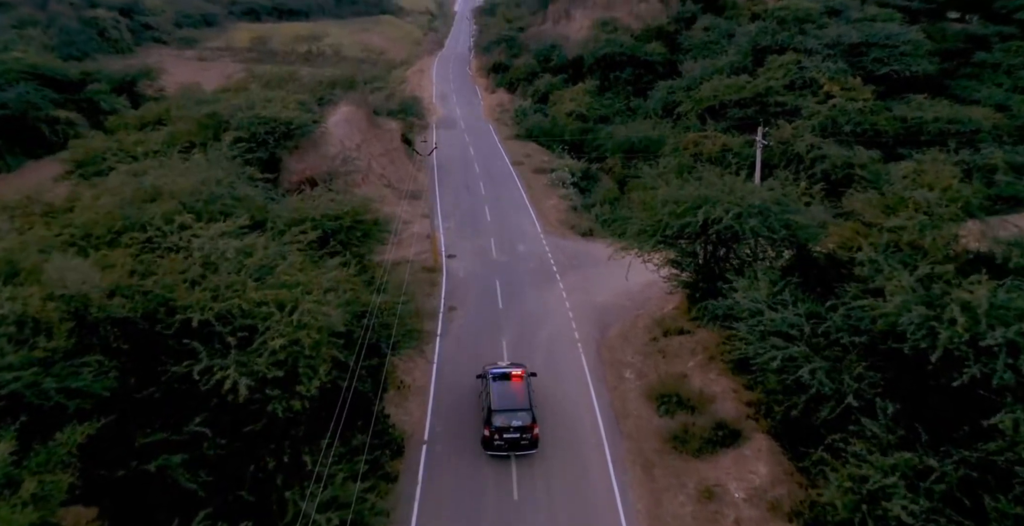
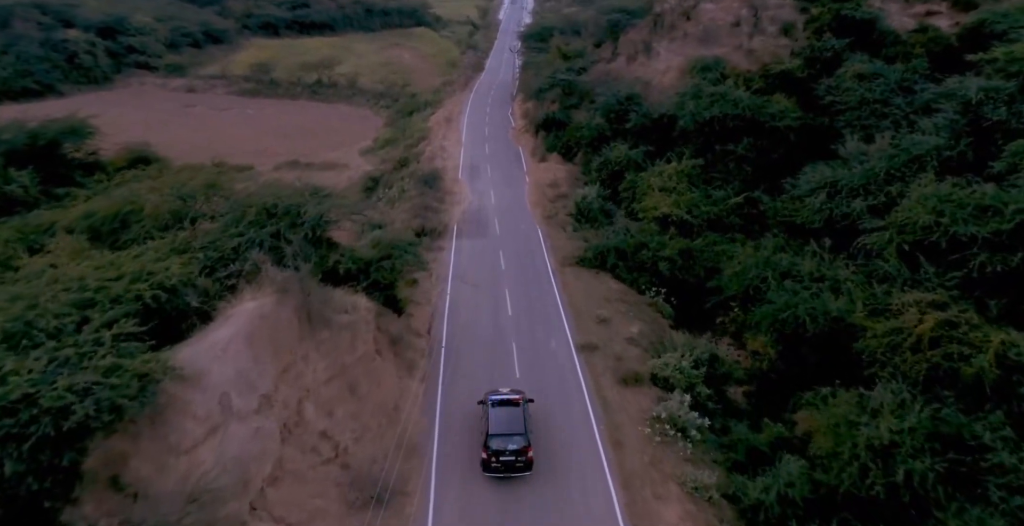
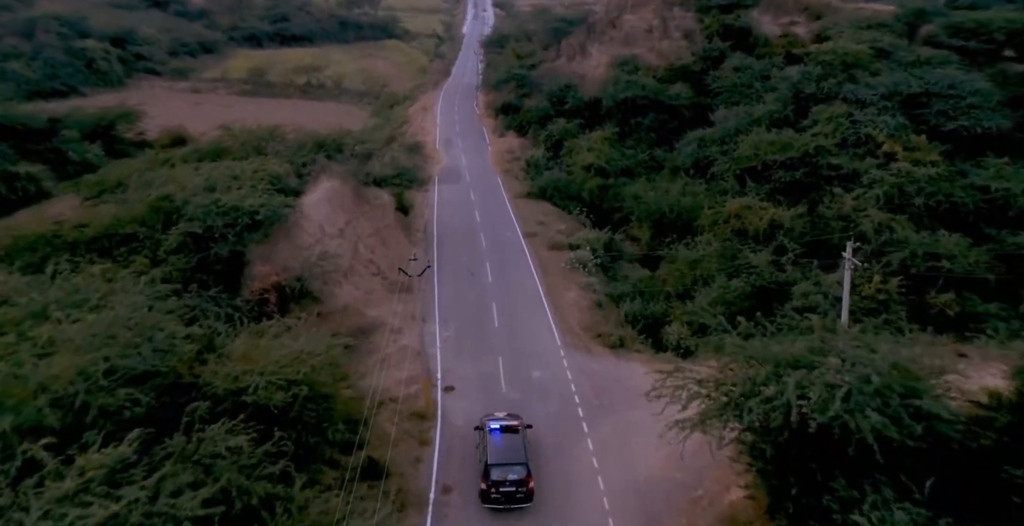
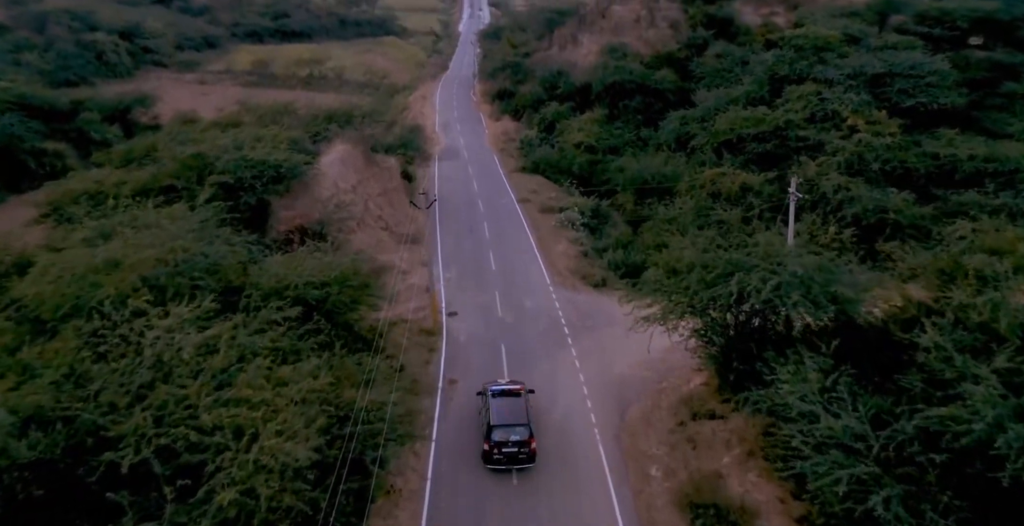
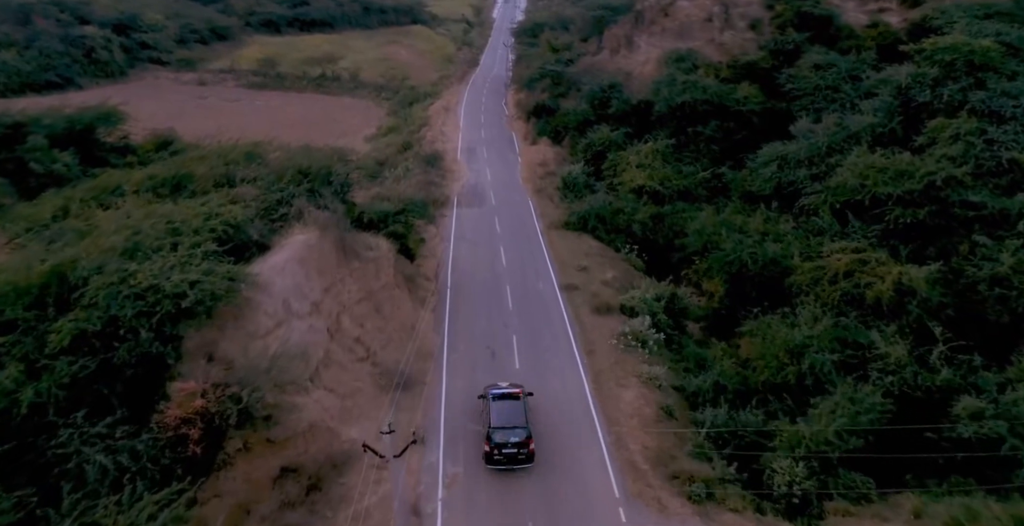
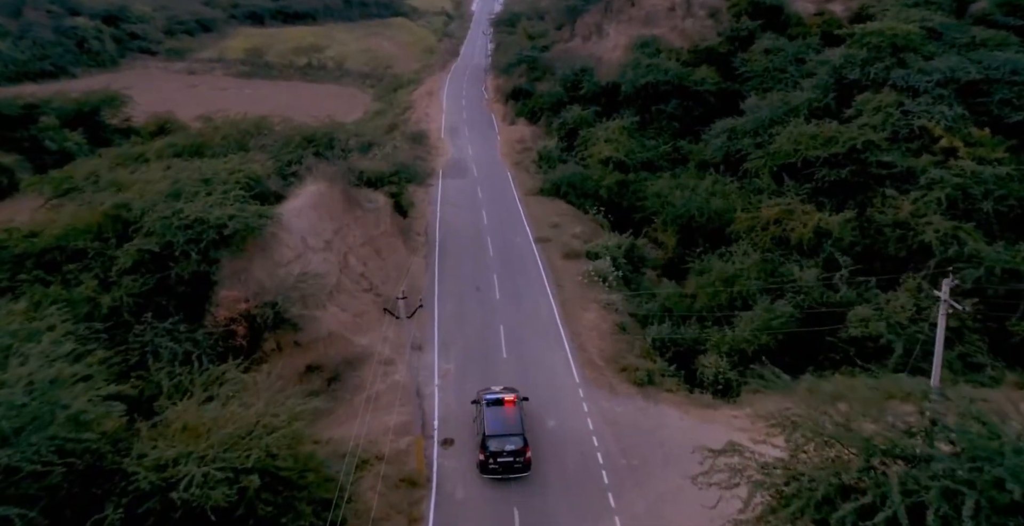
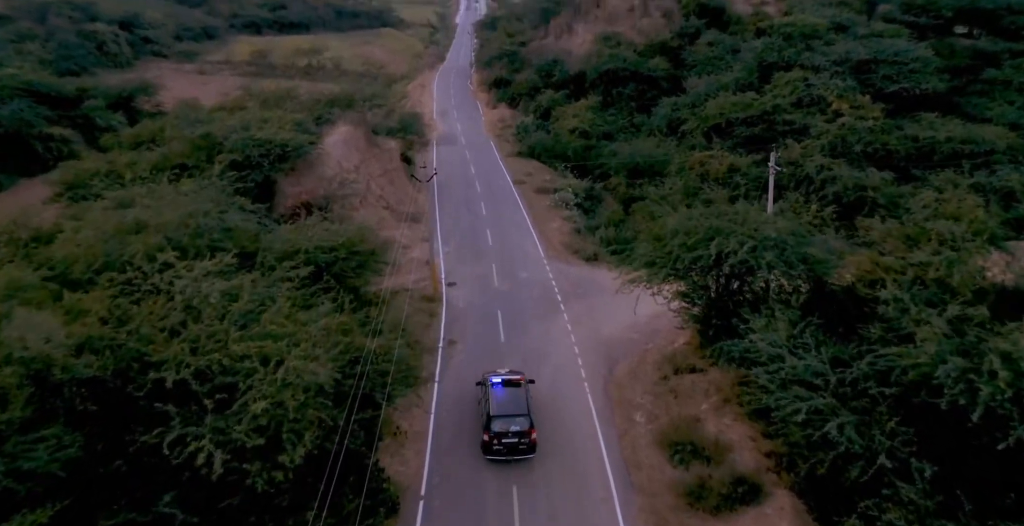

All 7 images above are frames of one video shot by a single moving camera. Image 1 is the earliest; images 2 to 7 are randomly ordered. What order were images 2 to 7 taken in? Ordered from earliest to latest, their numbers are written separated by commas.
7, 4, 3, 6, 5, 2
